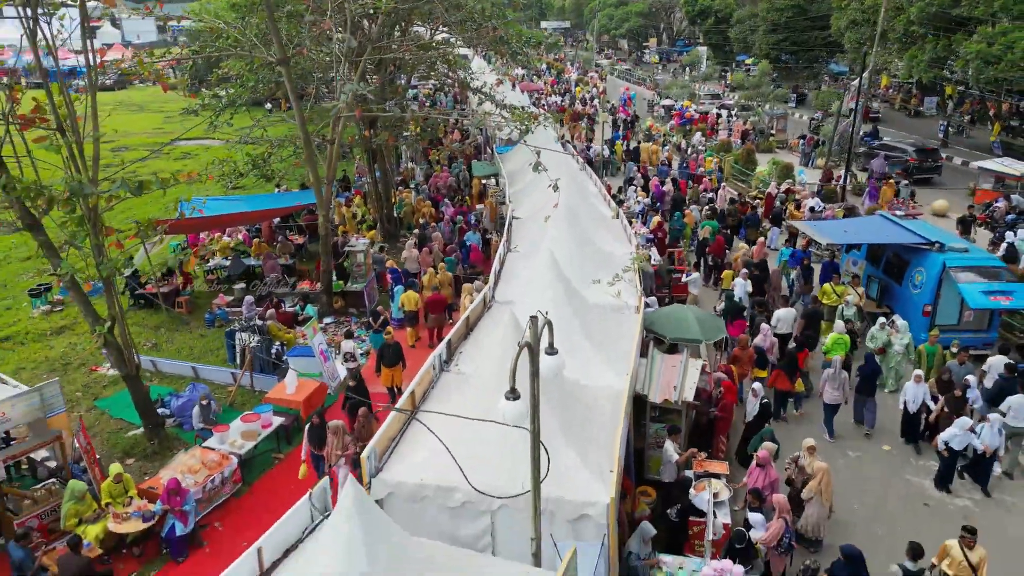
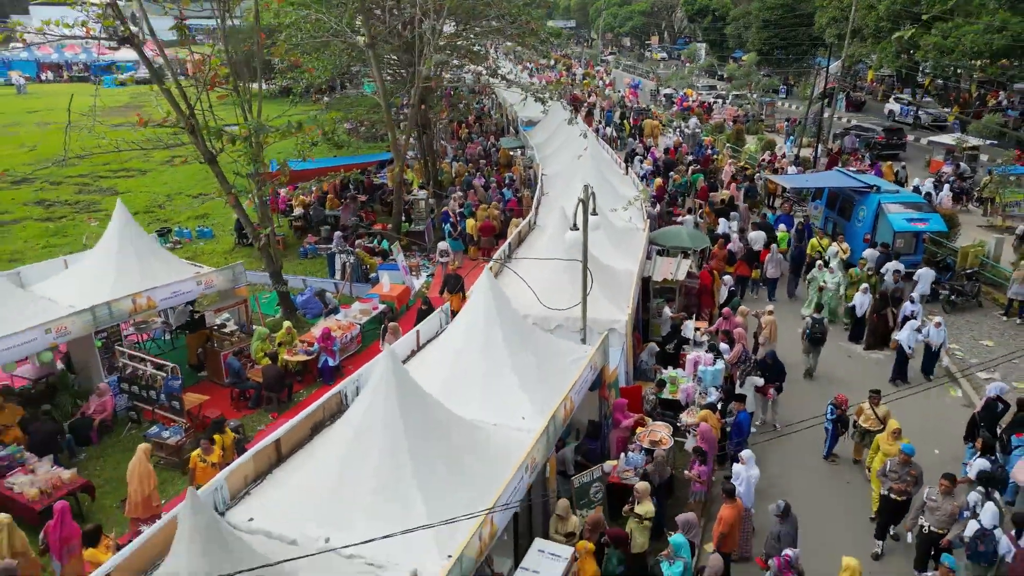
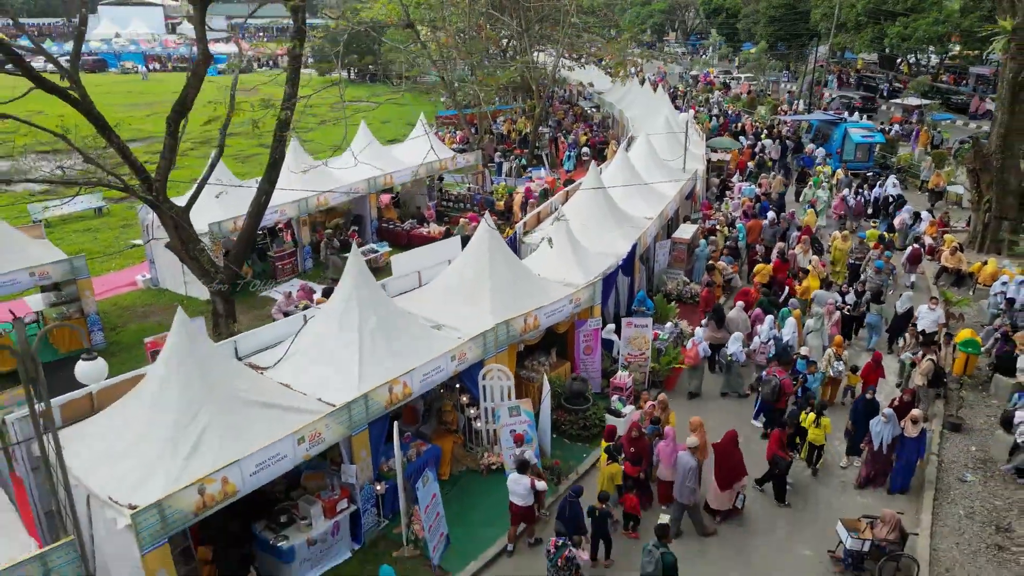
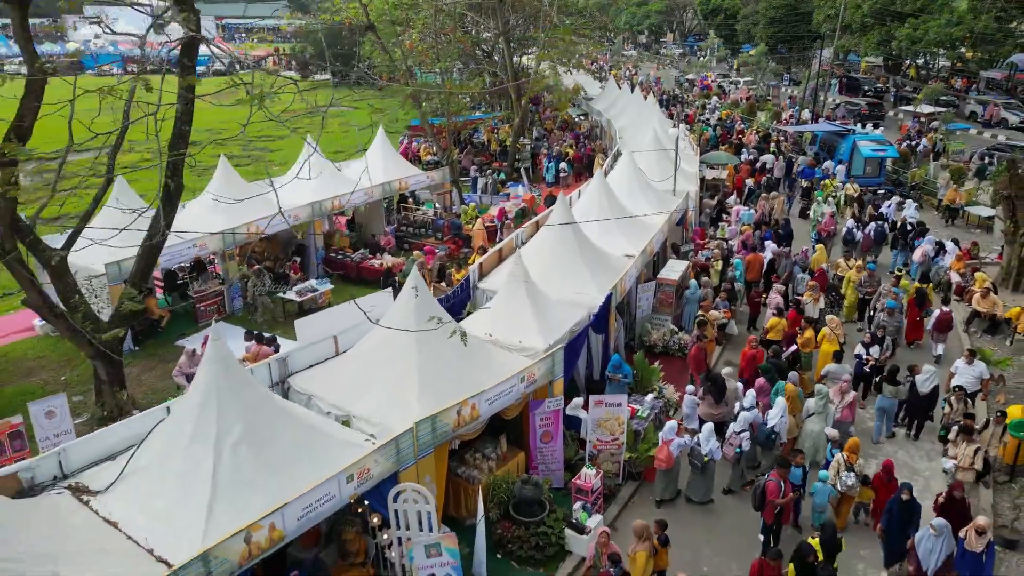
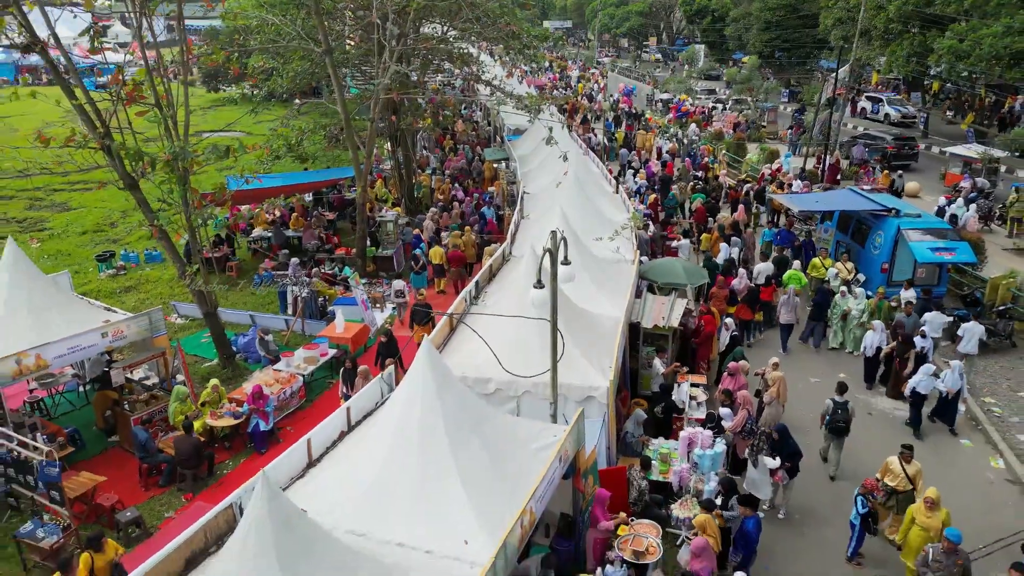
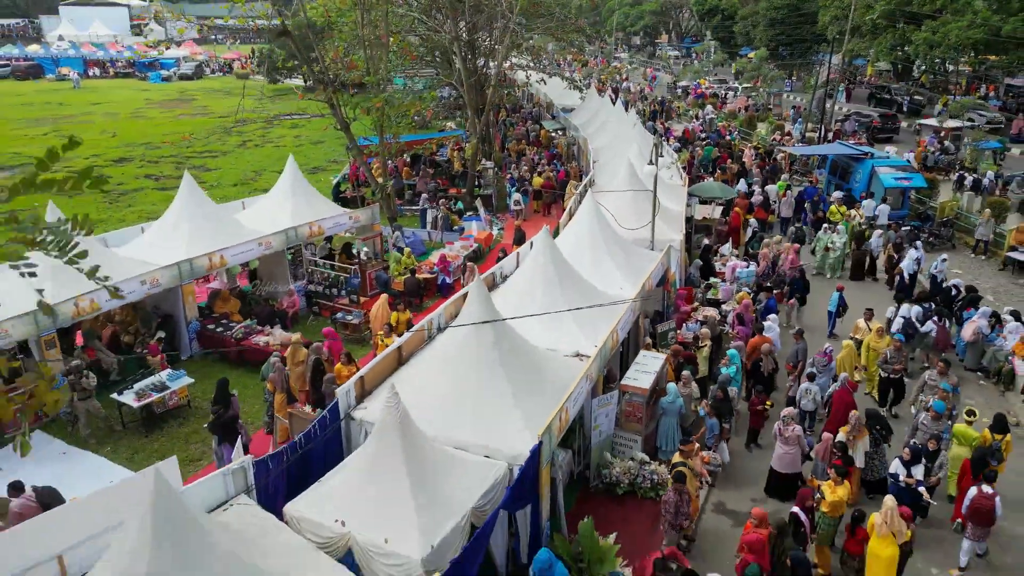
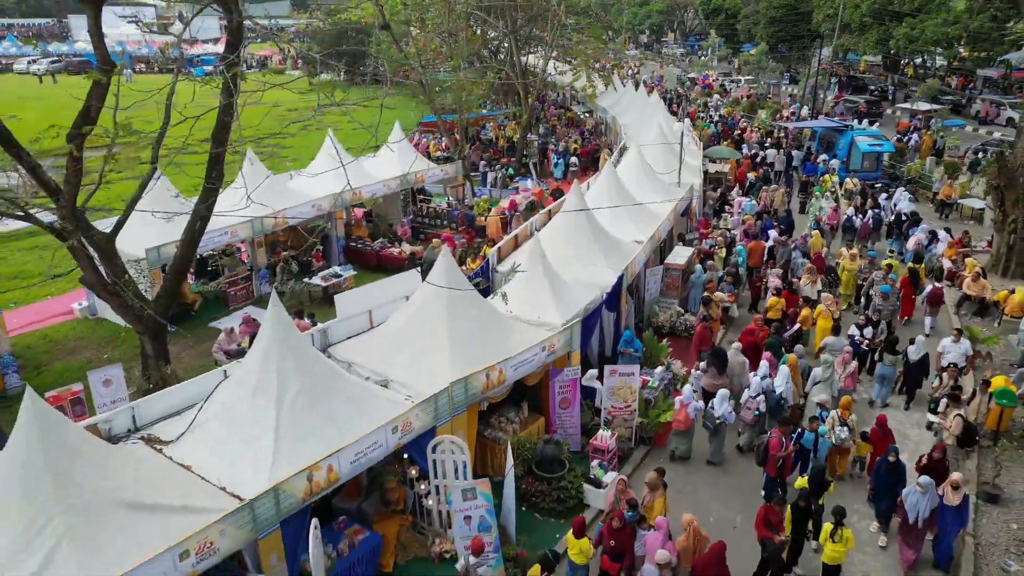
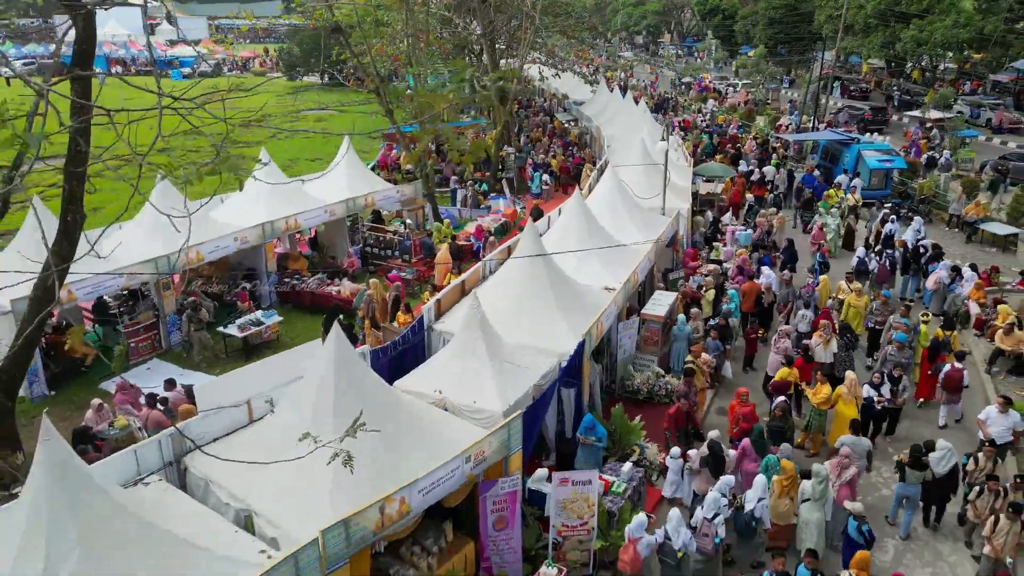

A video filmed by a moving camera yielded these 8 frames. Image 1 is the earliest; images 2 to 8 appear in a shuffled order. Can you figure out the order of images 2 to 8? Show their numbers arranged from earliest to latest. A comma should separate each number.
5, 2, 6, 8, 4, 7, 3
